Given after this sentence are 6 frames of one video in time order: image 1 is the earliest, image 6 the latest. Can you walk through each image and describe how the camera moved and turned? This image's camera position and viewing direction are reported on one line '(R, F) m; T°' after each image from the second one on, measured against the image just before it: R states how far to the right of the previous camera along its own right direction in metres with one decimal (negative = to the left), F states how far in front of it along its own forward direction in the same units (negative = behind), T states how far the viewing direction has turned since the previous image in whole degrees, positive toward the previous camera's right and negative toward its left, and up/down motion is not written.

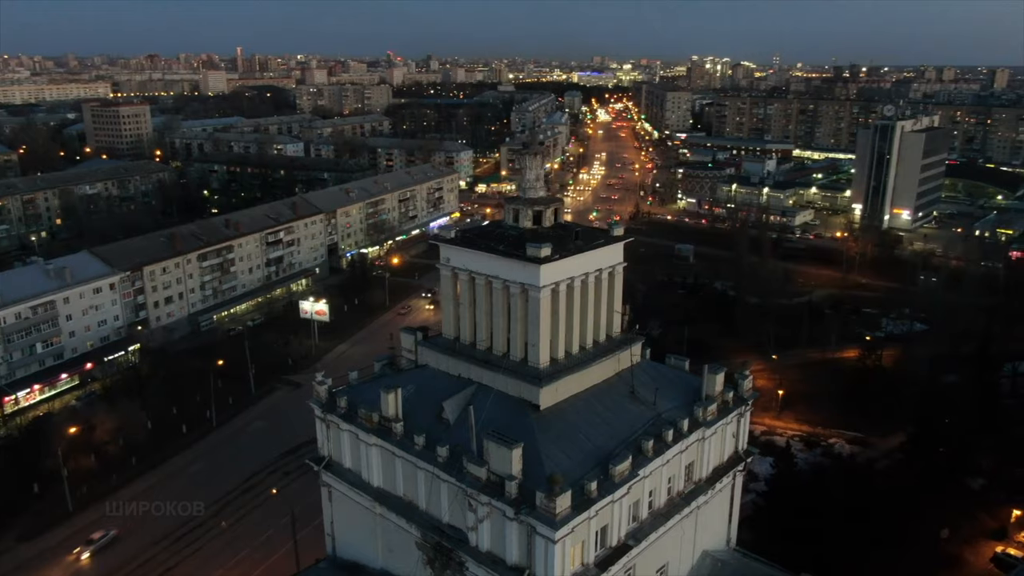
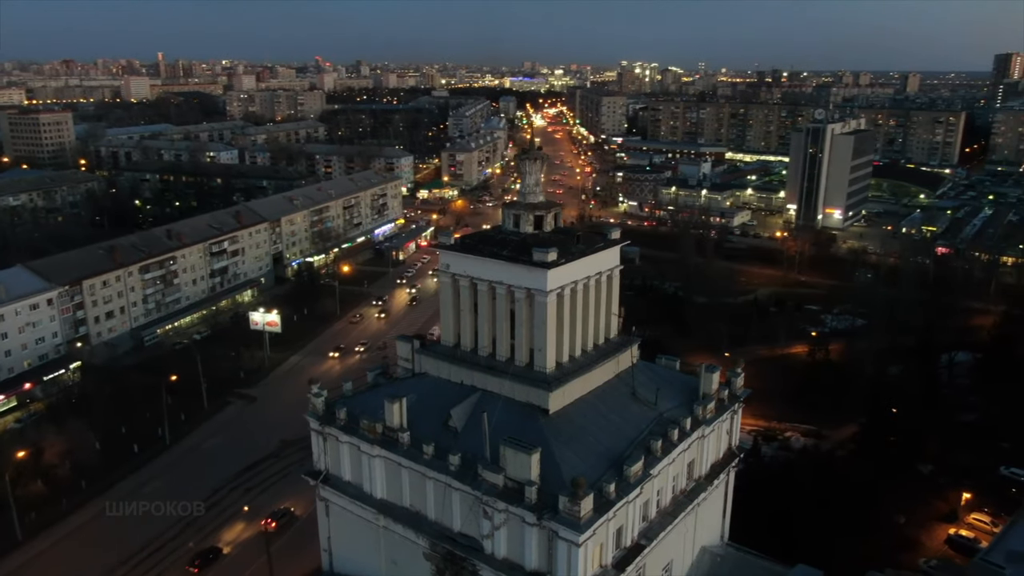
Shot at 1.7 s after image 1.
(-0.7, 0.0) m; +5°
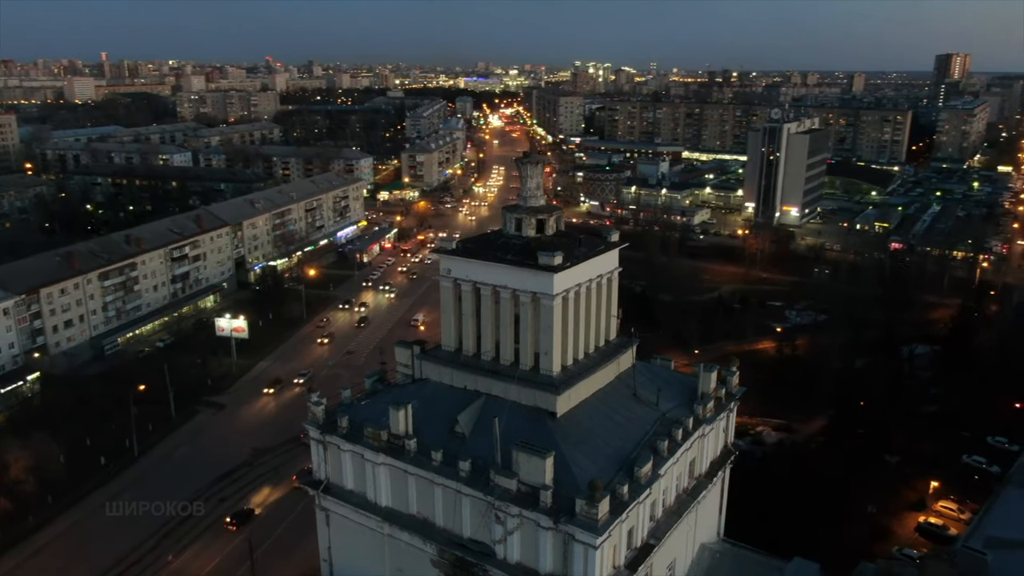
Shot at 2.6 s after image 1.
(-0.5, 0.0) m; +3°
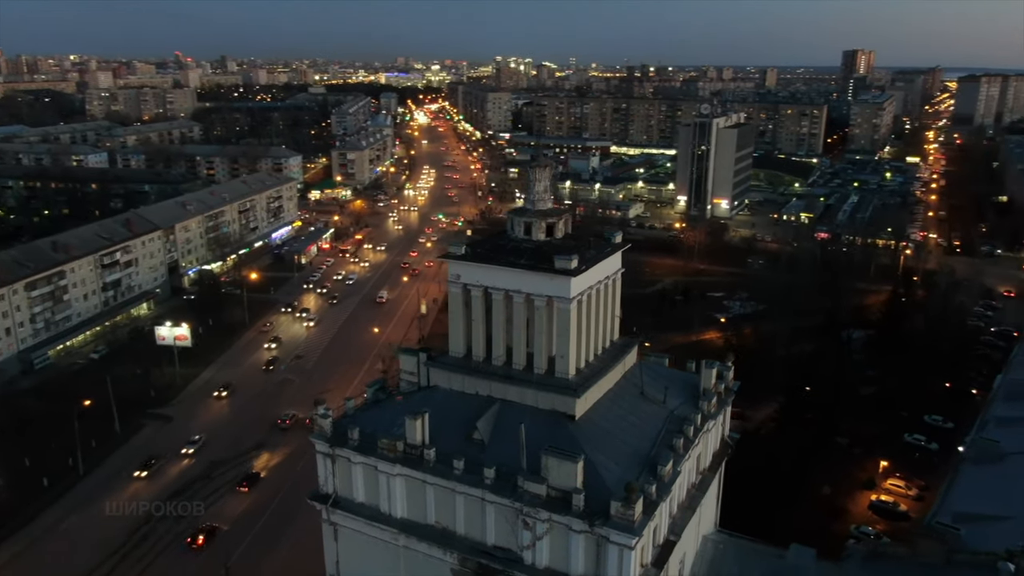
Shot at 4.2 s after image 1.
(-0.9, +0.1) m; +6°
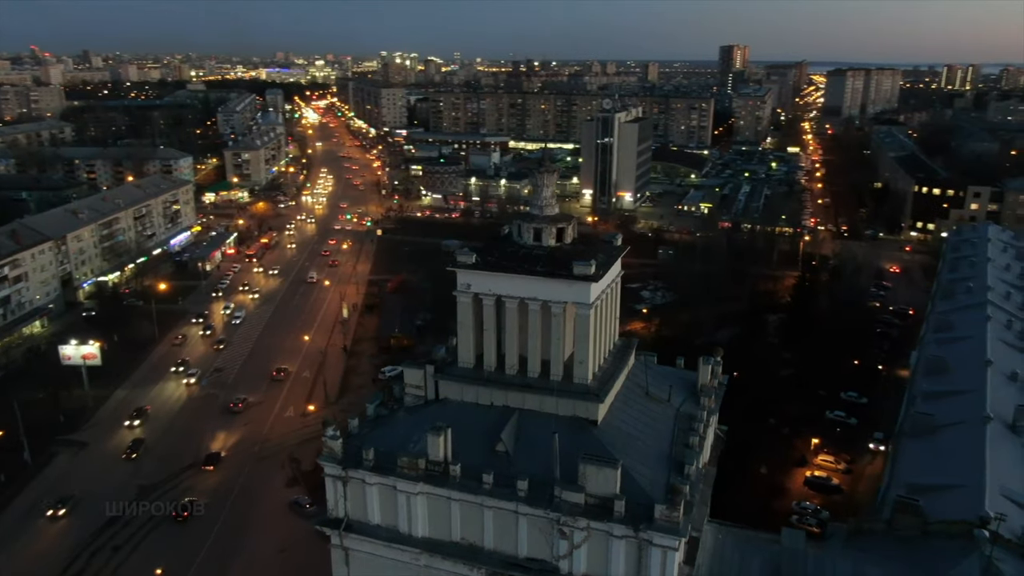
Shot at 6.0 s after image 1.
(-1.3, +0.2) m; +8°
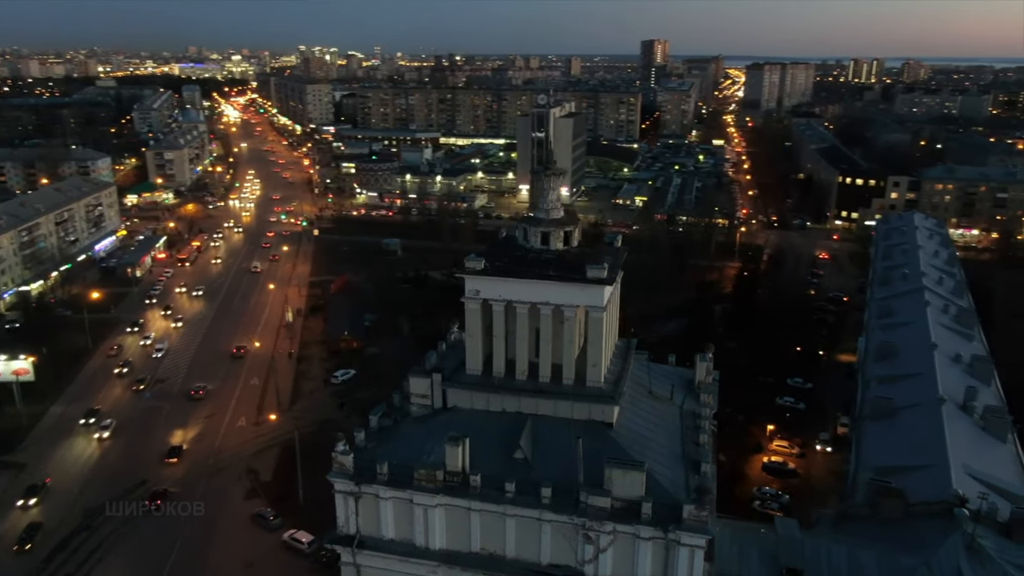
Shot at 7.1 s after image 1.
(-0.9, +0.1) m; +5°
